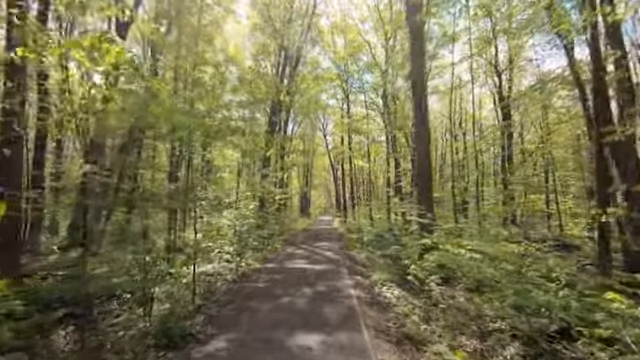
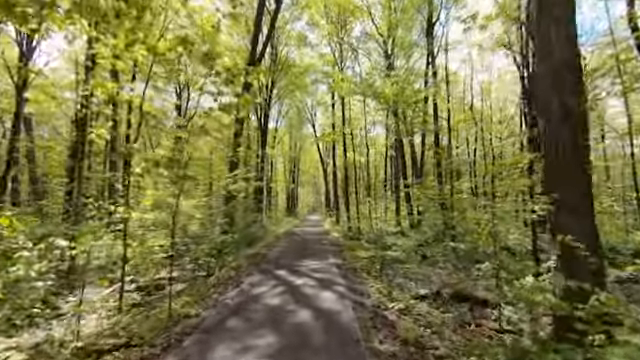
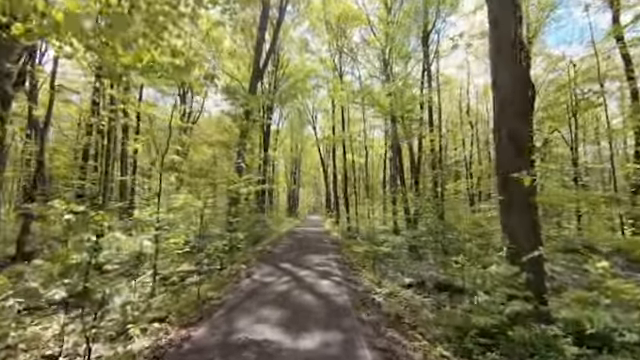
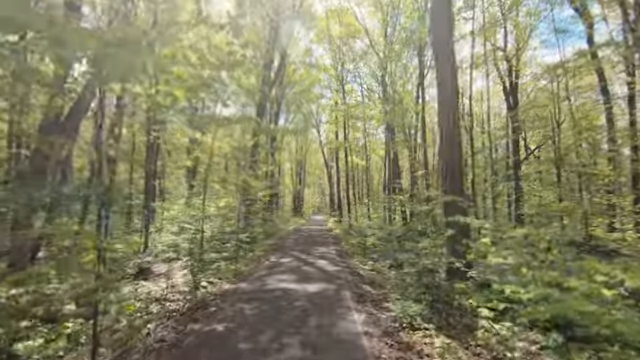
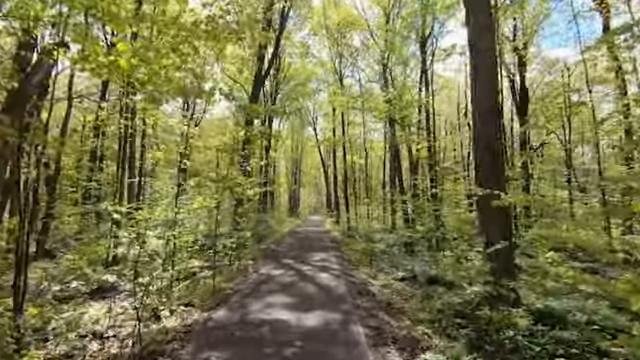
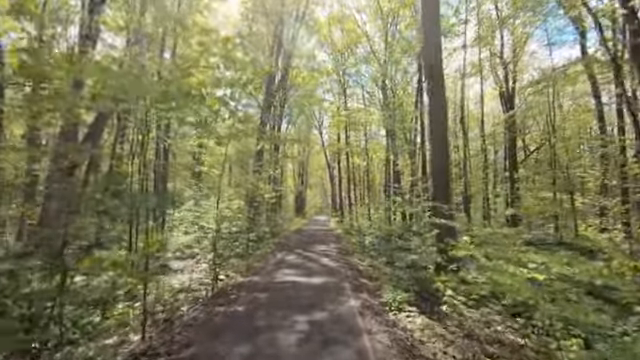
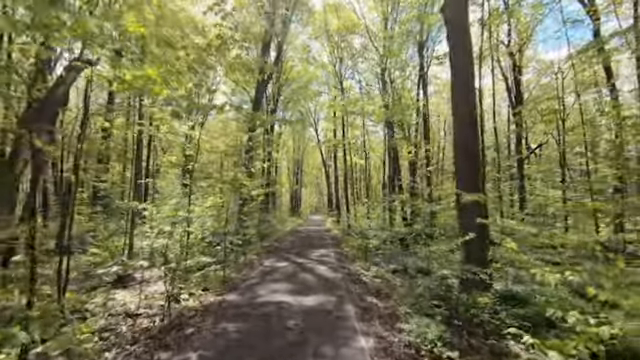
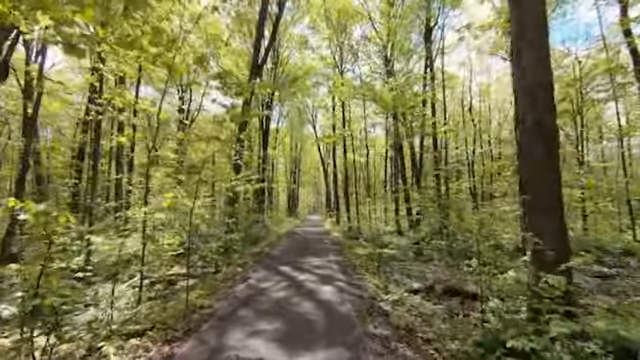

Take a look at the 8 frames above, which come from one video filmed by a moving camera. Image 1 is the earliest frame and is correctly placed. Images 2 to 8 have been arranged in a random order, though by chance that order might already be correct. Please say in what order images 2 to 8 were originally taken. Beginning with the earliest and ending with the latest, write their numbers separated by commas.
6, 4, 7, 5, 3, 8, 2
